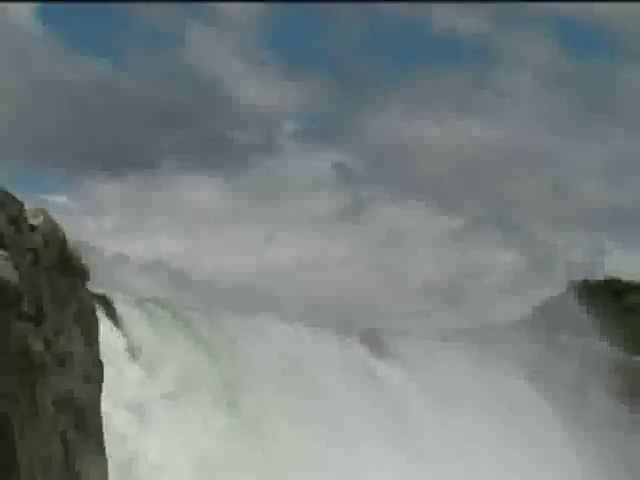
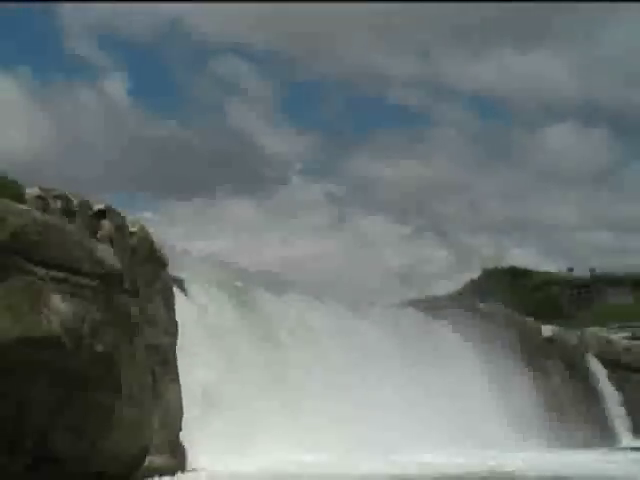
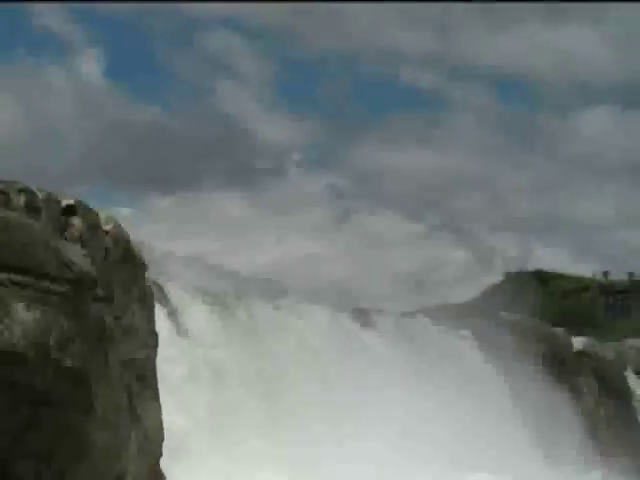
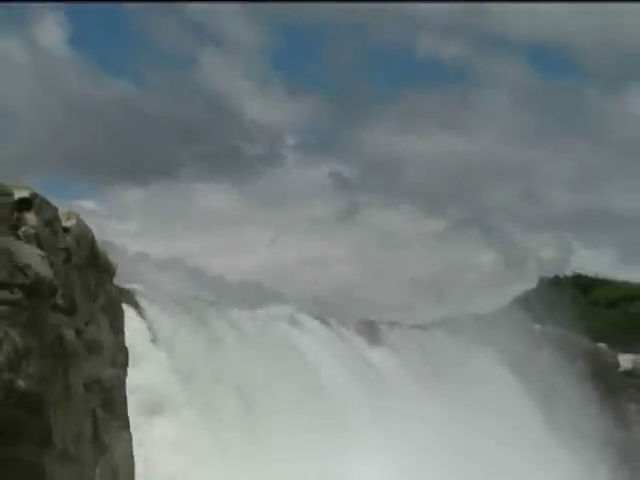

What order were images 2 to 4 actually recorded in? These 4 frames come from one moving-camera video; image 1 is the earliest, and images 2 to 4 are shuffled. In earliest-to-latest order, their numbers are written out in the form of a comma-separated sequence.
4, 3, 2
